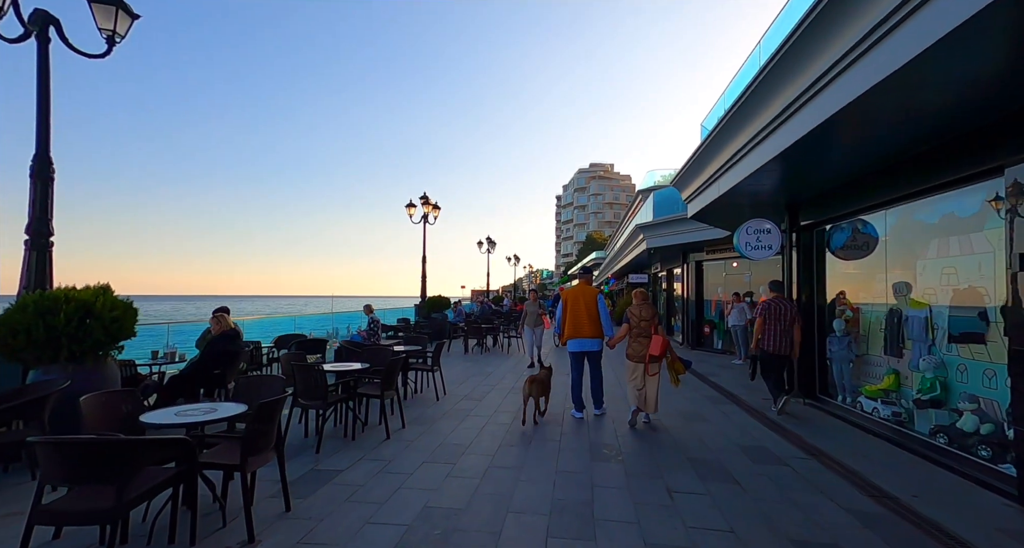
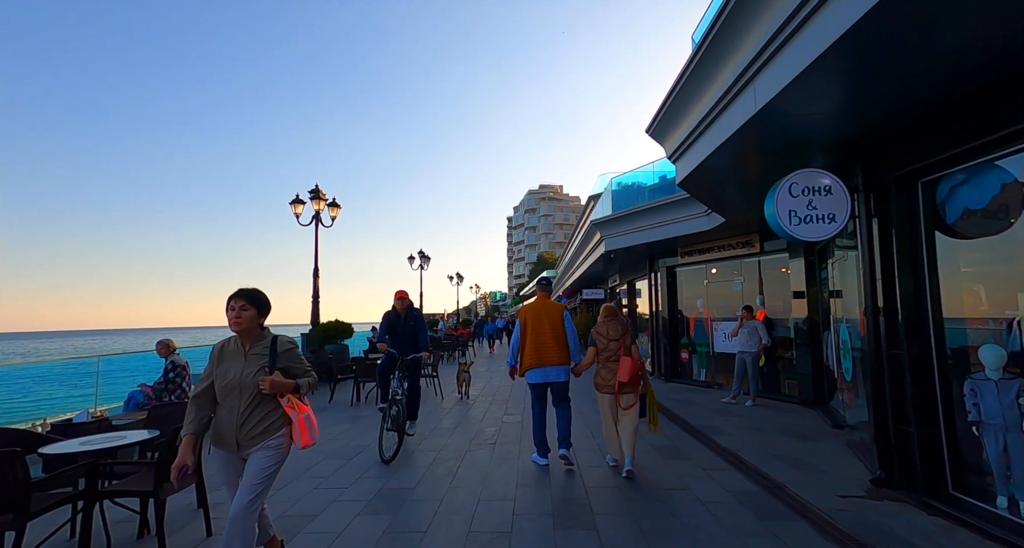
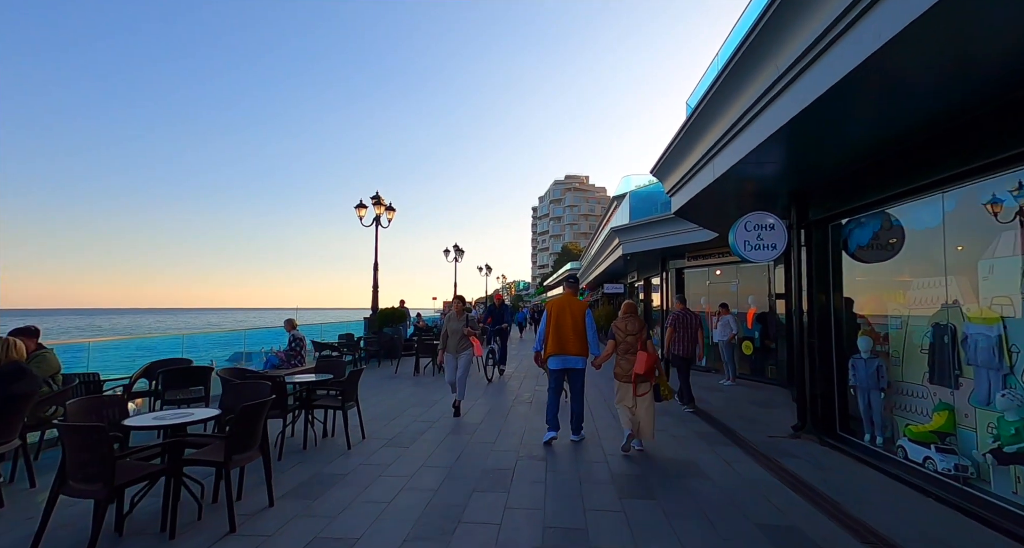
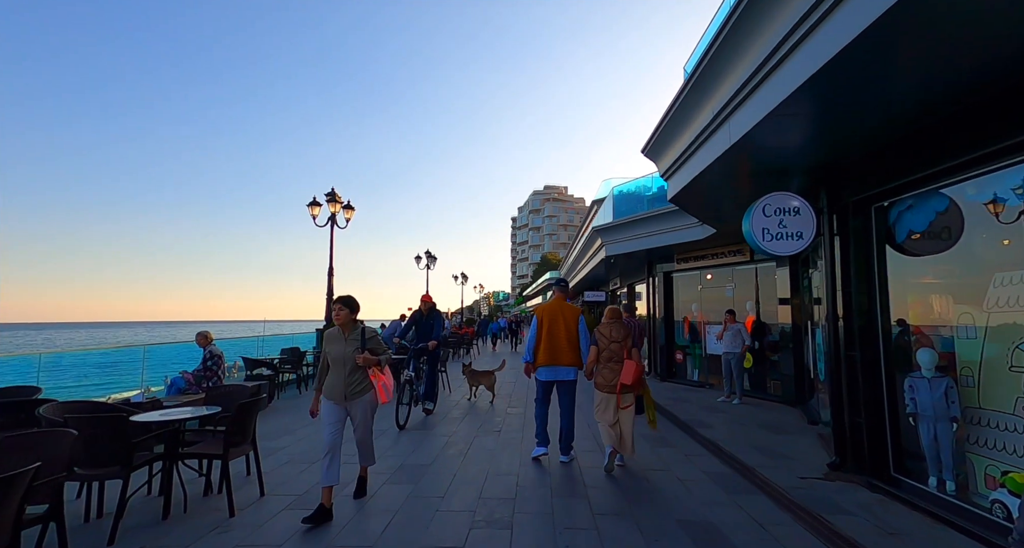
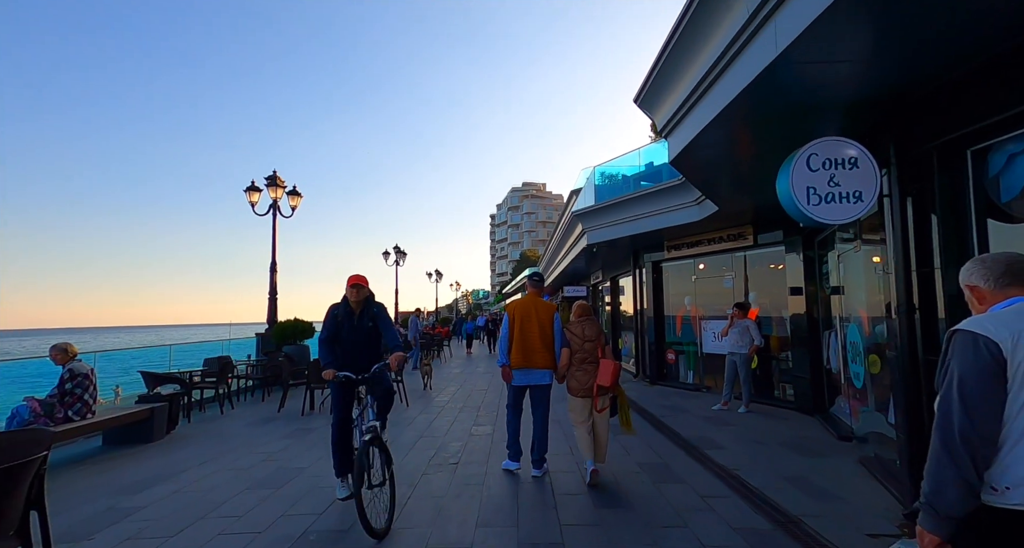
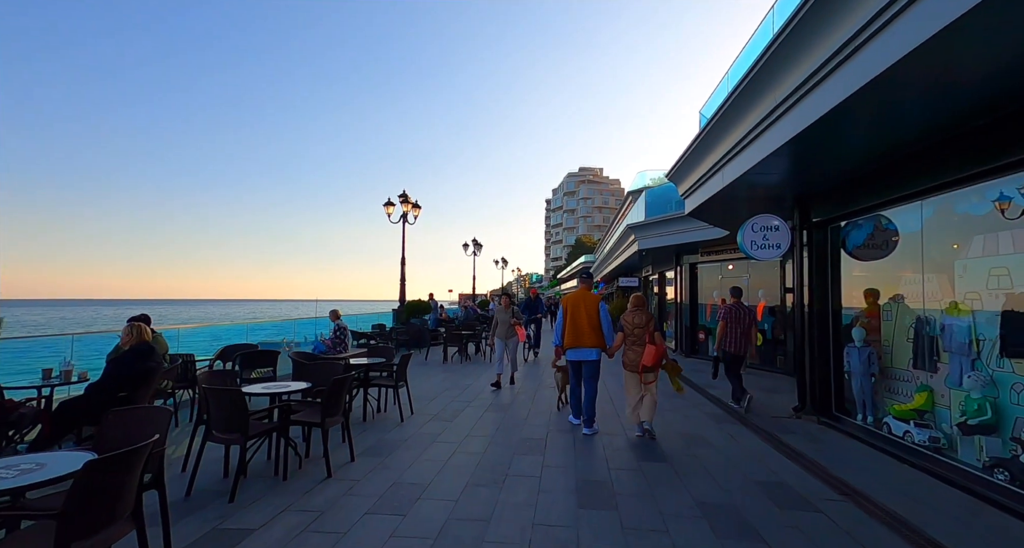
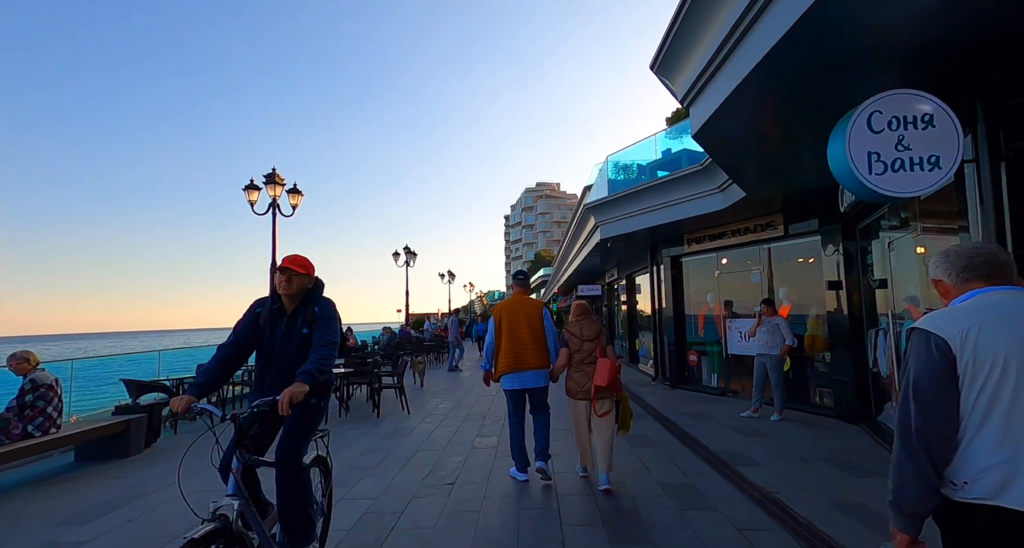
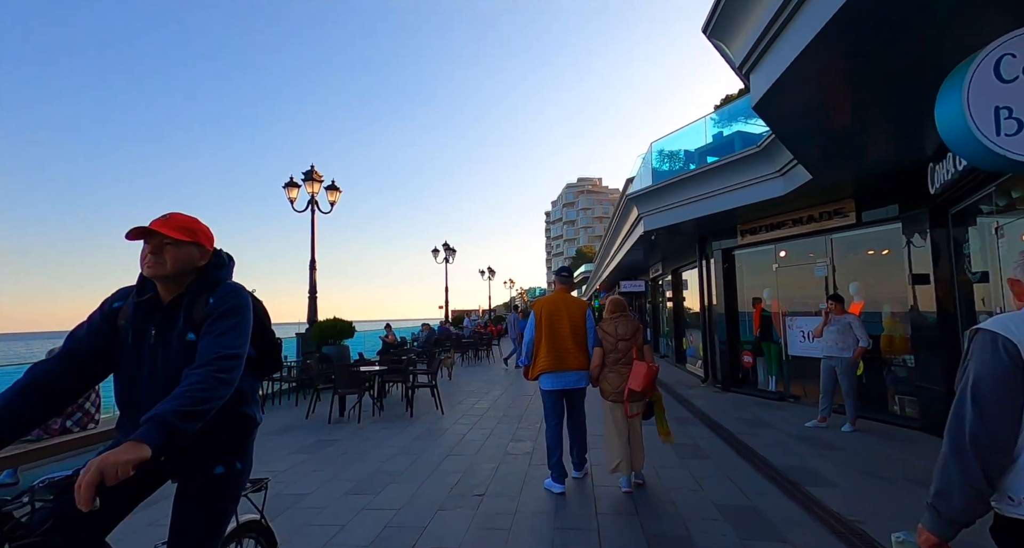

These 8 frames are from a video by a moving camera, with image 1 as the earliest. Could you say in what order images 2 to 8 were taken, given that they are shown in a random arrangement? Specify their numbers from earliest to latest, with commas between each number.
6, 3, 4, 2, 5, 7, 8
